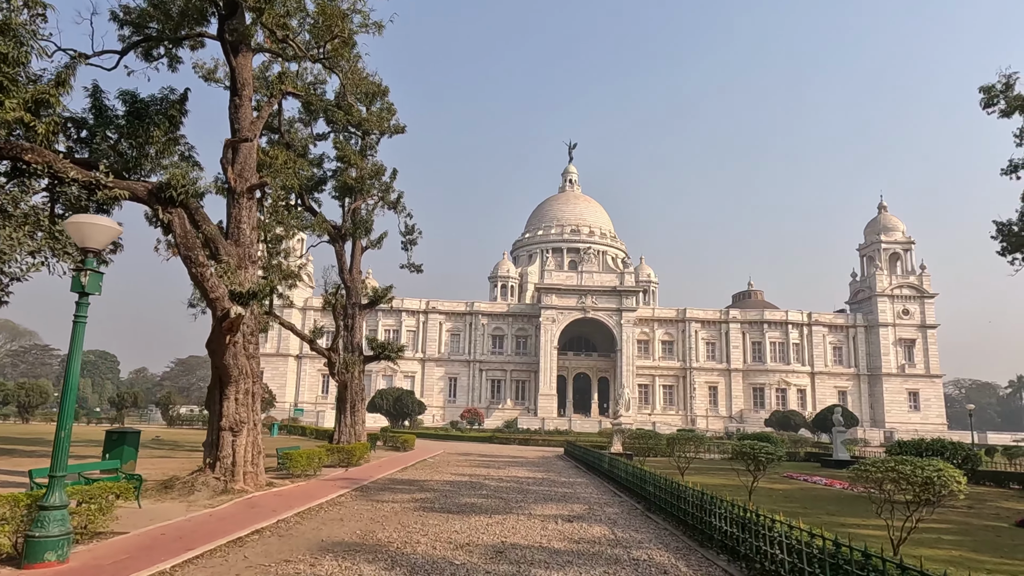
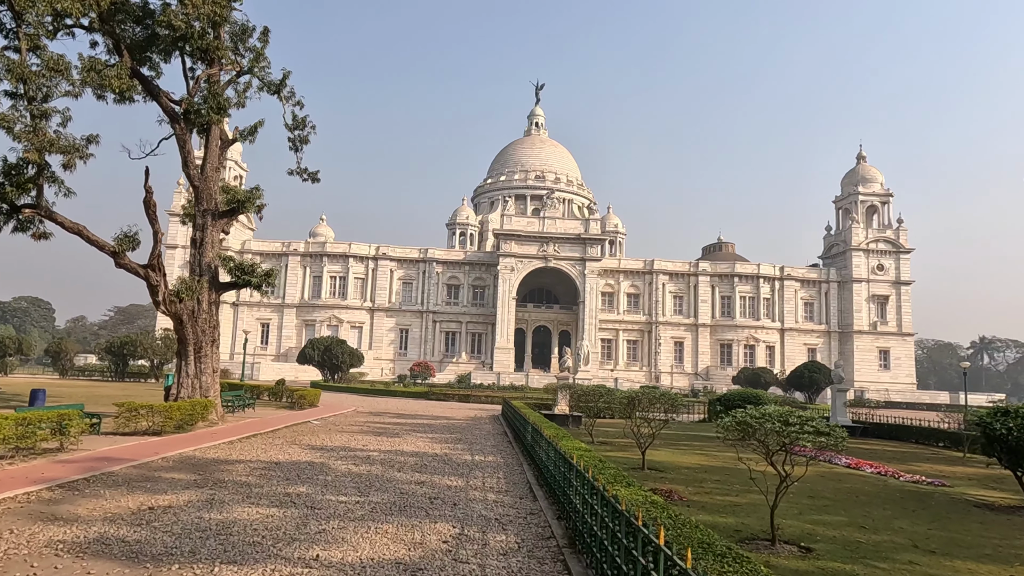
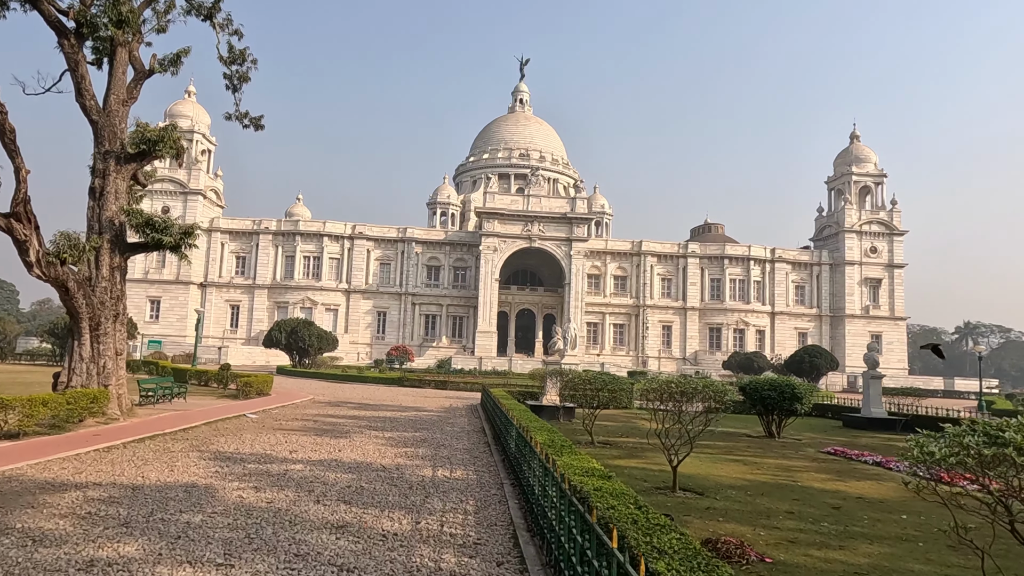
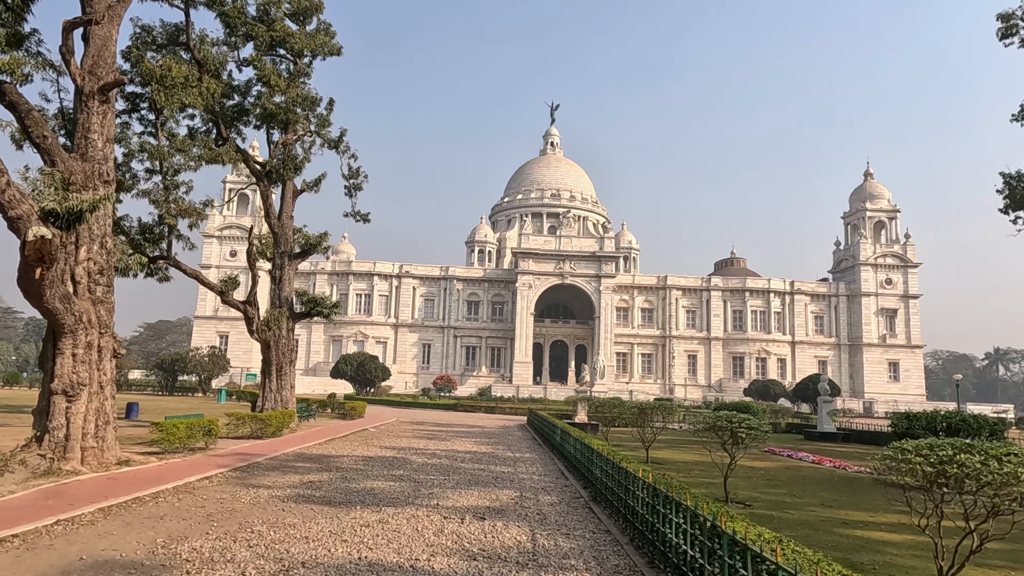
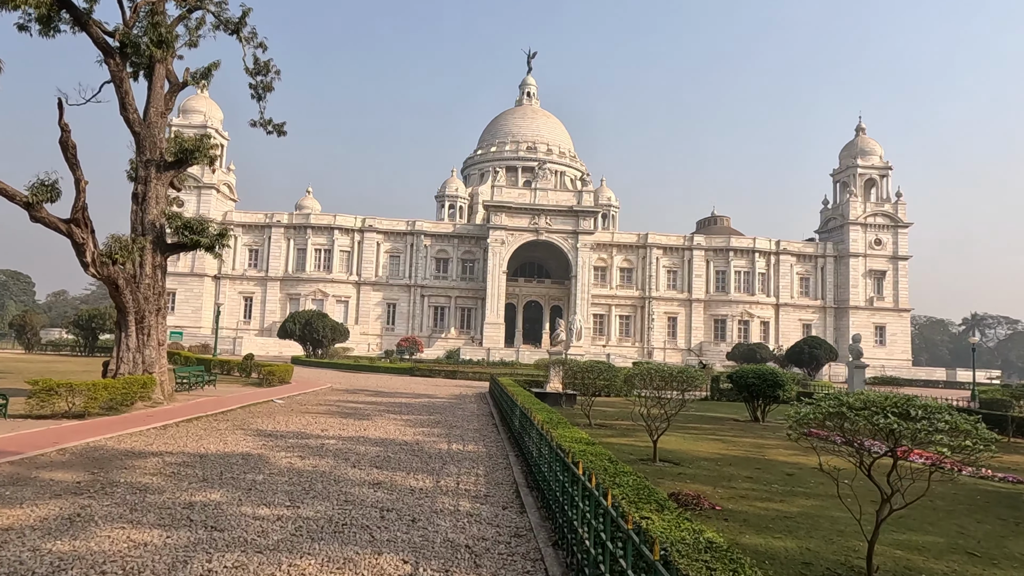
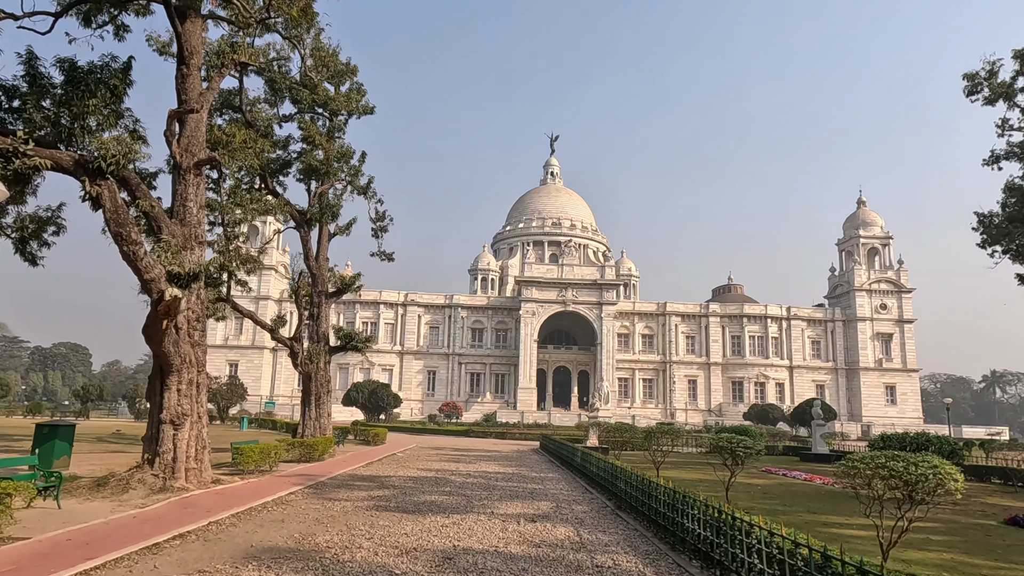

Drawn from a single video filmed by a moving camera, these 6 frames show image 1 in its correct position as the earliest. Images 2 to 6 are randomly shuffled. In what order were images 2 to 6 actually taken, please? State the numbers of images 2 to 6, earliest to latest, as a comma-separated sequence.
6, 4, 2, 5, 3
